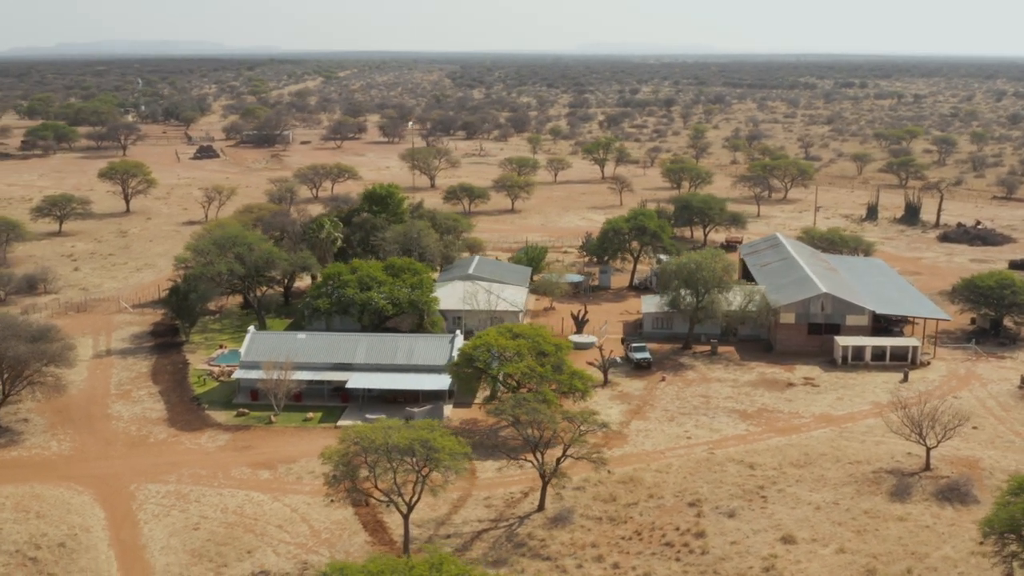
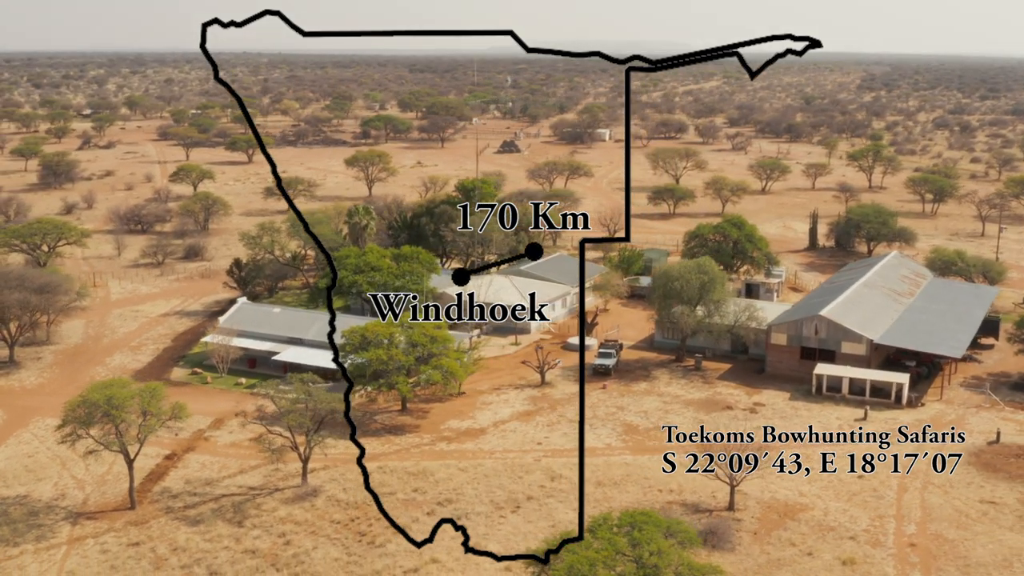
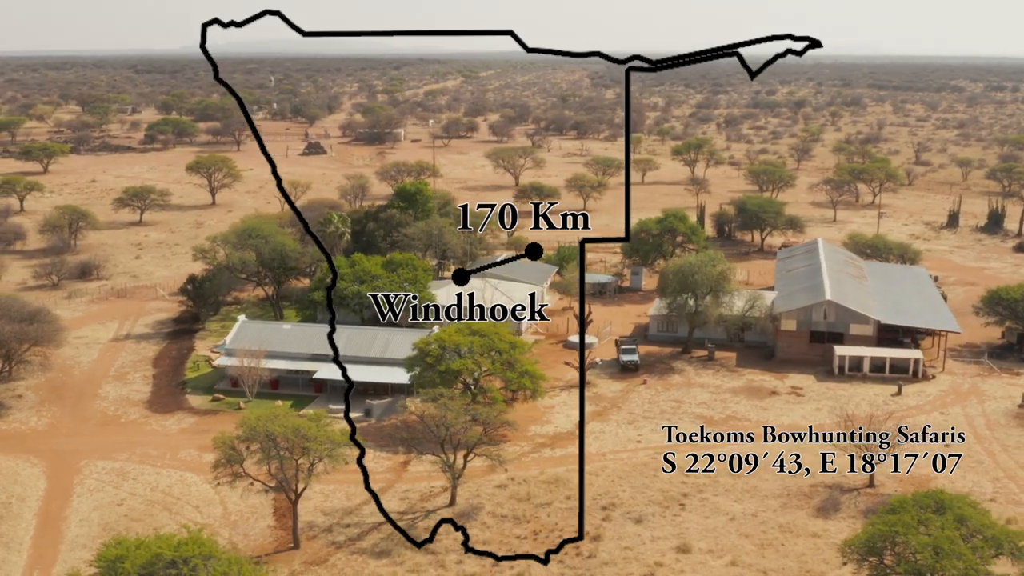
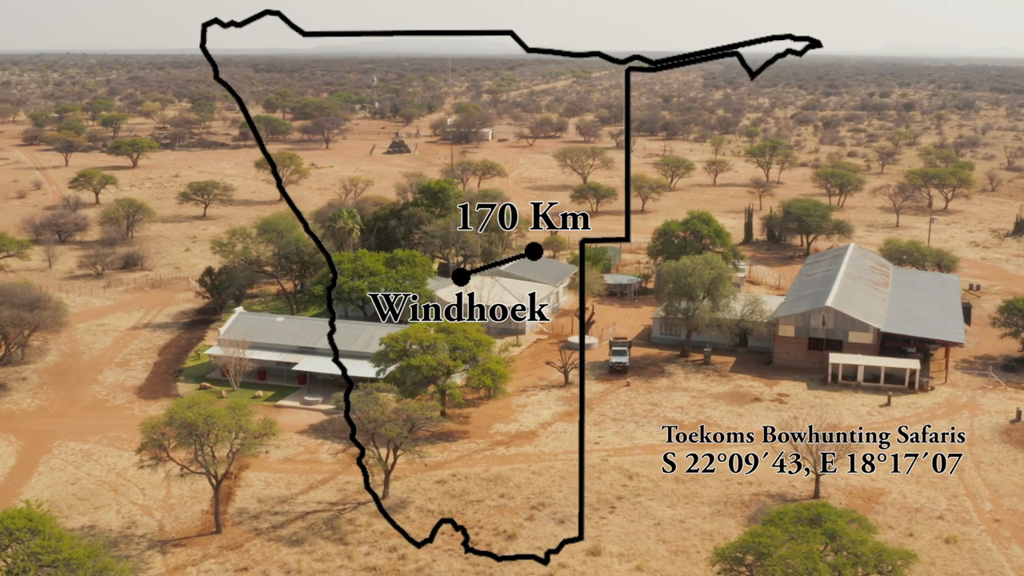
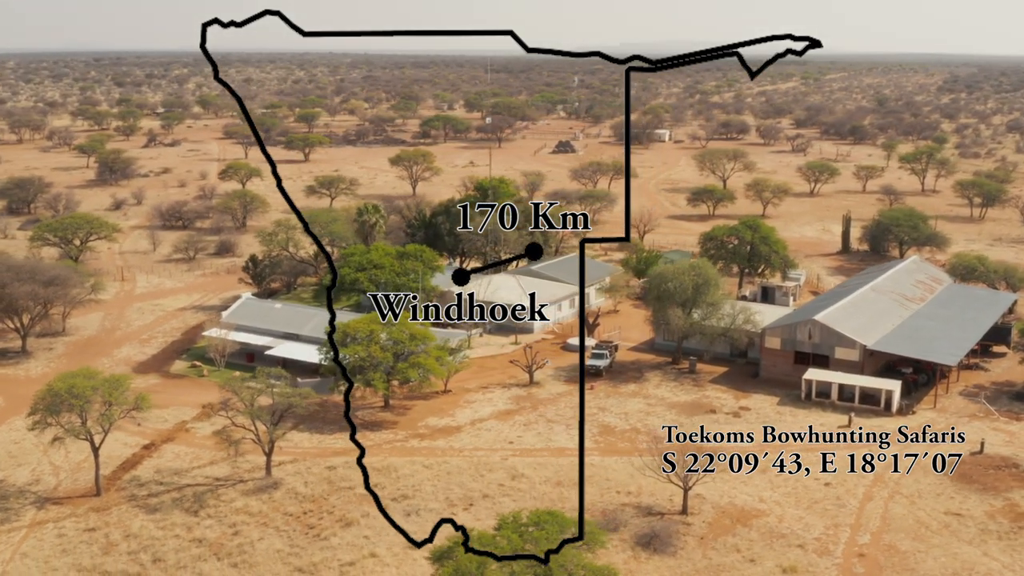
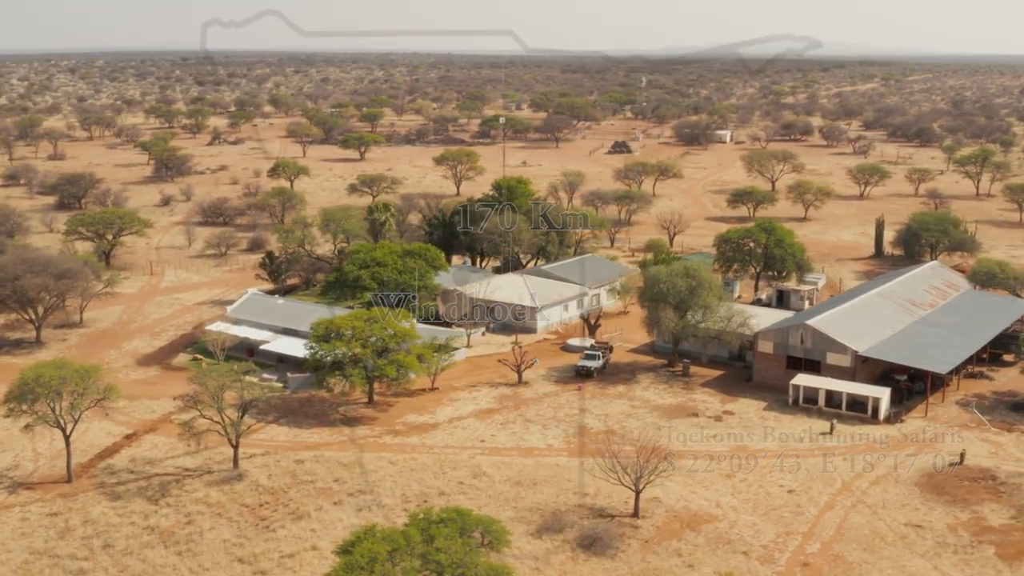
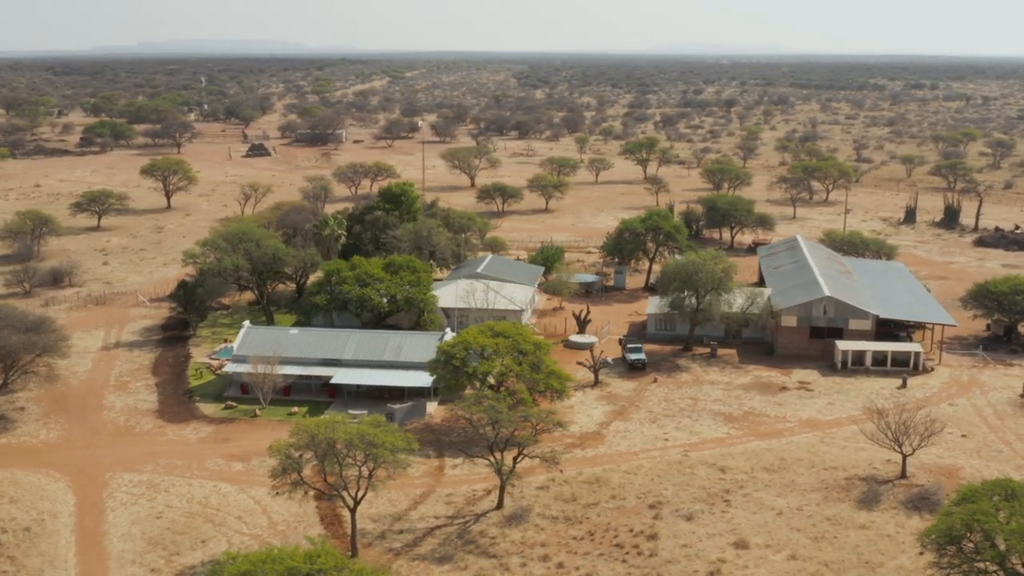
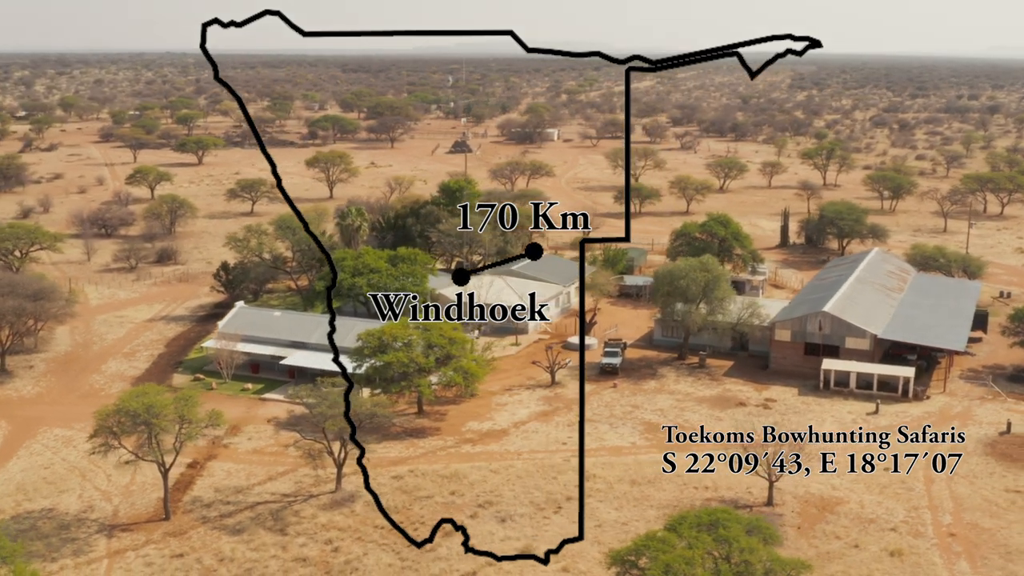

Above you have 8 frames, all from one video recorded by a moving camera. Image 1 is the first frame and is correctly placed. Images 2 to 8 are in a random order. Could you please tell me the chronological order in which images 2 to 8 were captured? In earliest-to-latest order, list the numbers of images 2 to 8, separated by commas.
7, 3, 4, 8, 2, 5, 6
